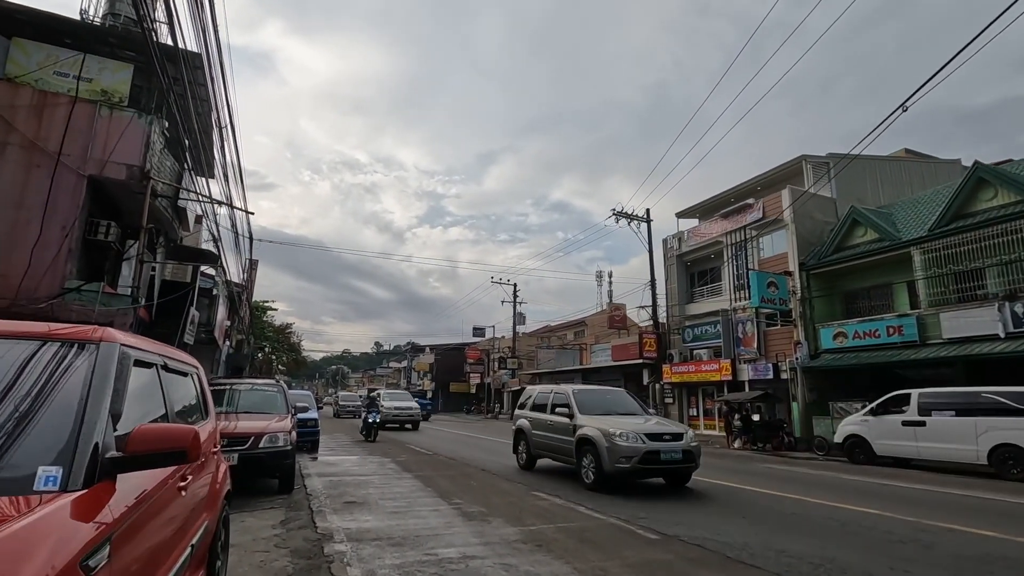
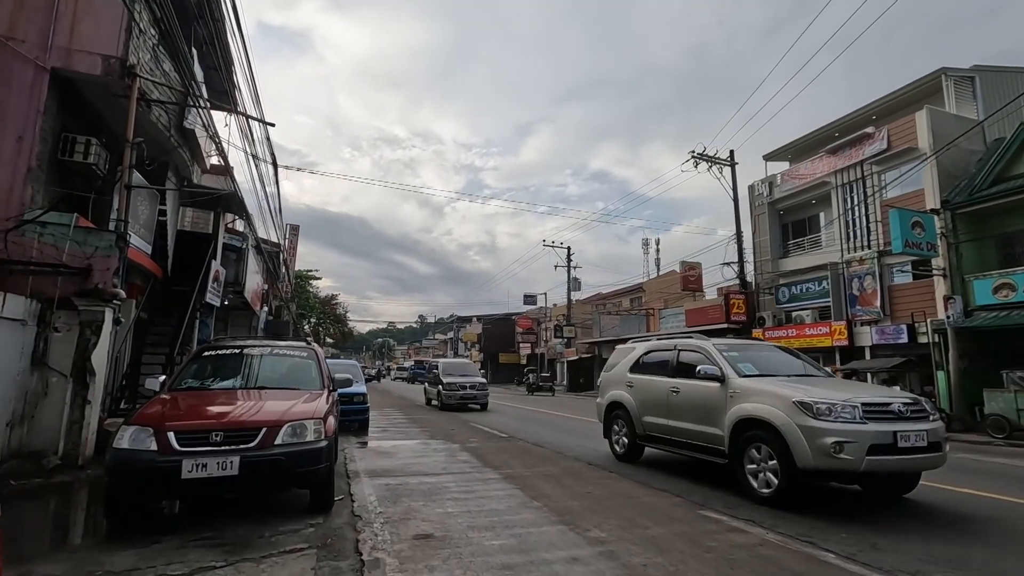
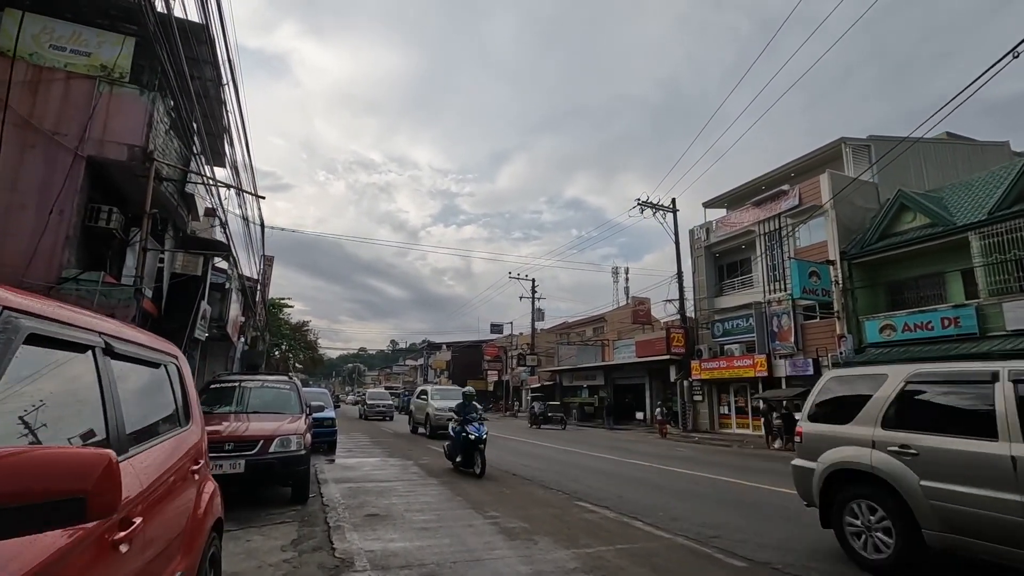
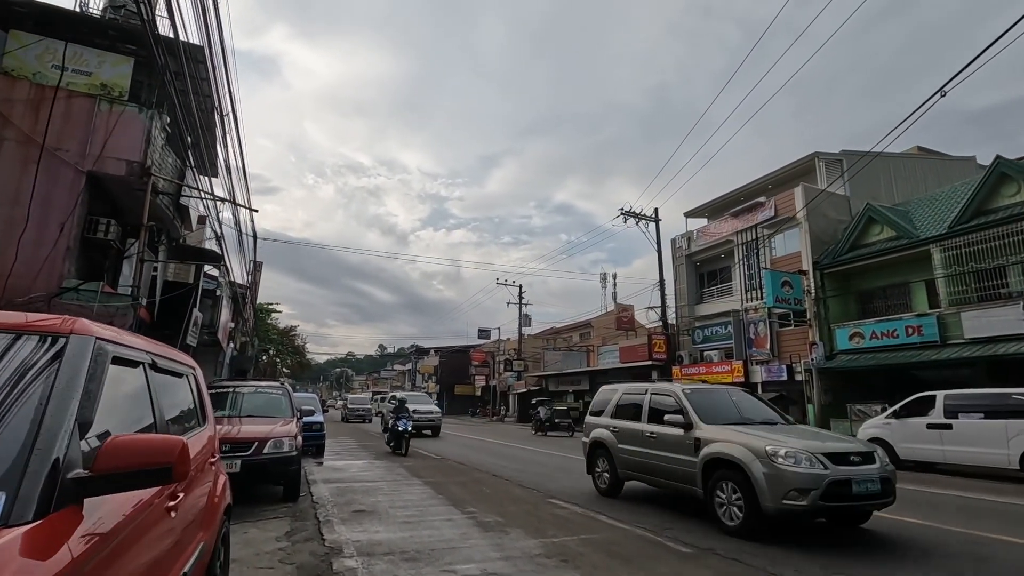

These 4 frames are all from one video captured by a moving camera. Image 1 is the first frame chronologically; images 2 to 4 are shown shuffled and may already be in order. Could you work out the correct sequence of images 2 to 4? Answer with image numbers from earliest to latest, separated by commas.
4, 3, 2
